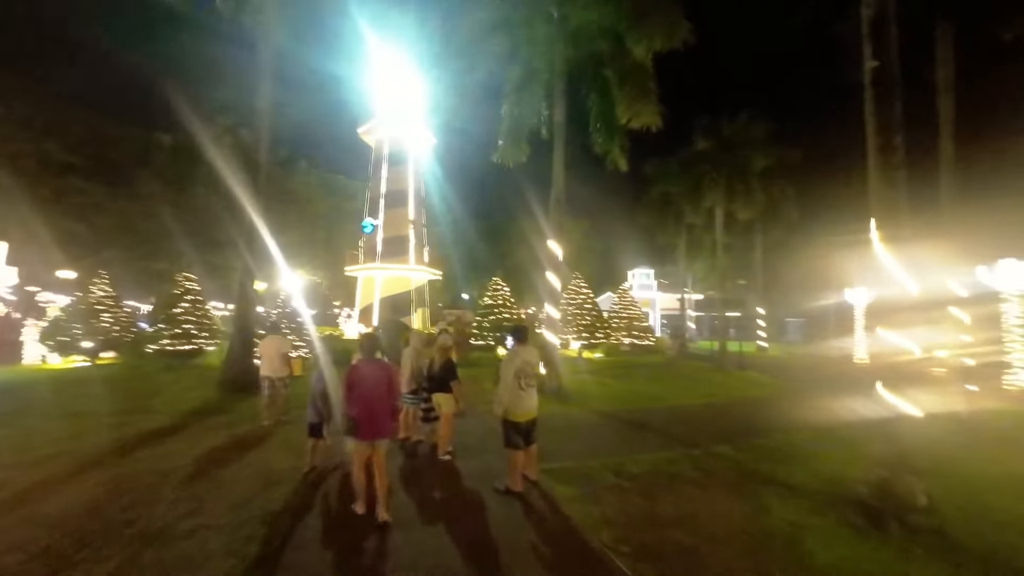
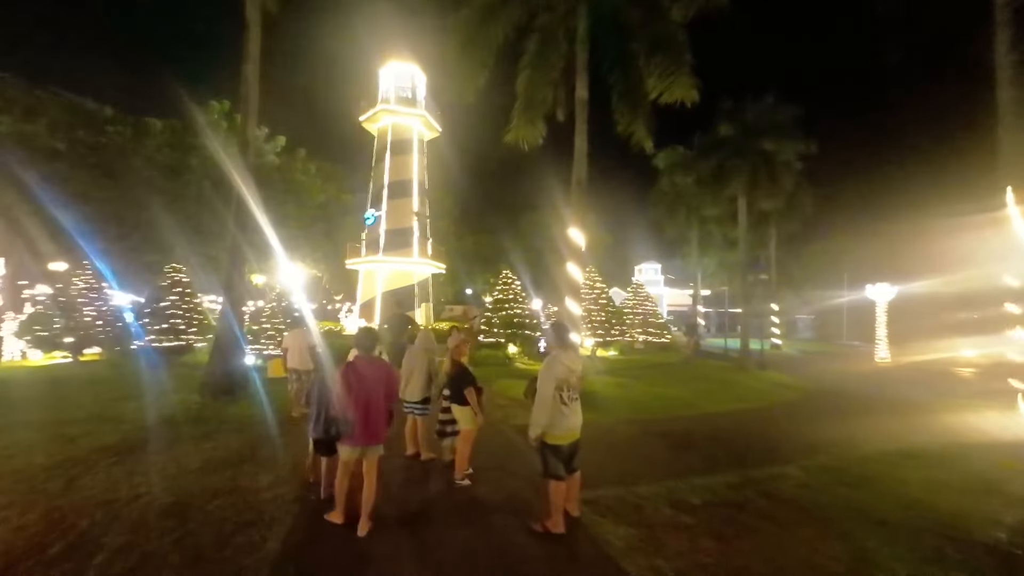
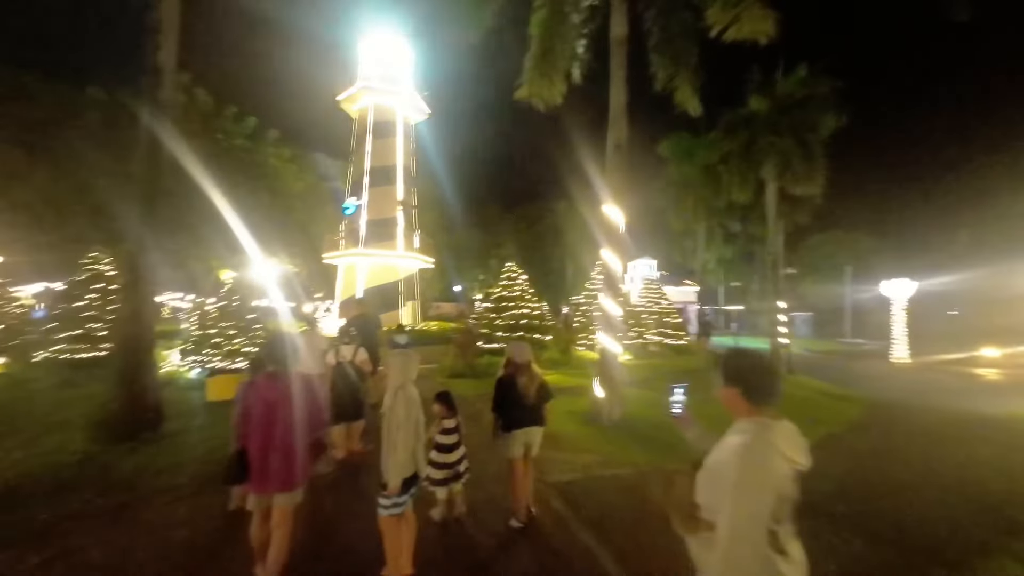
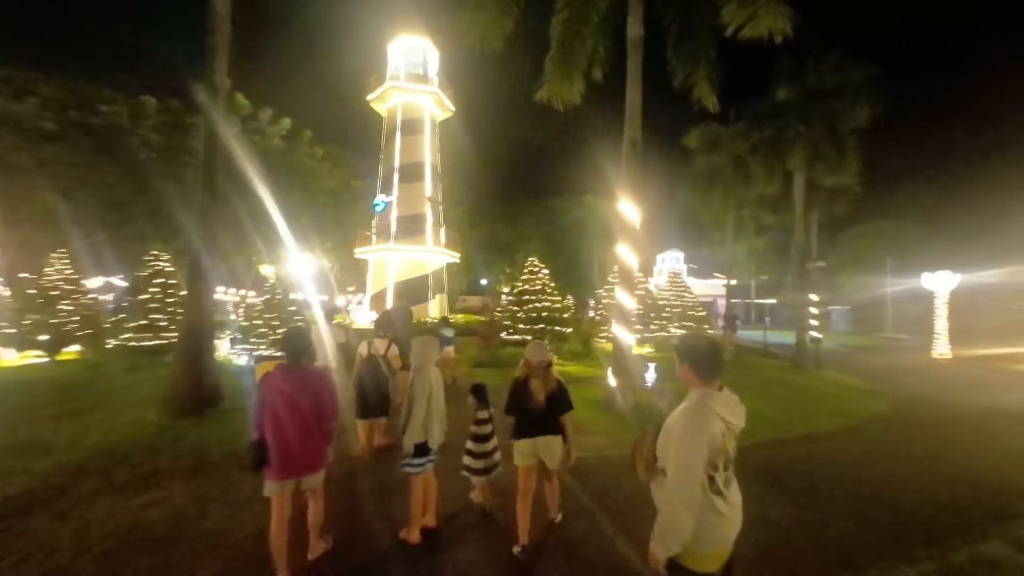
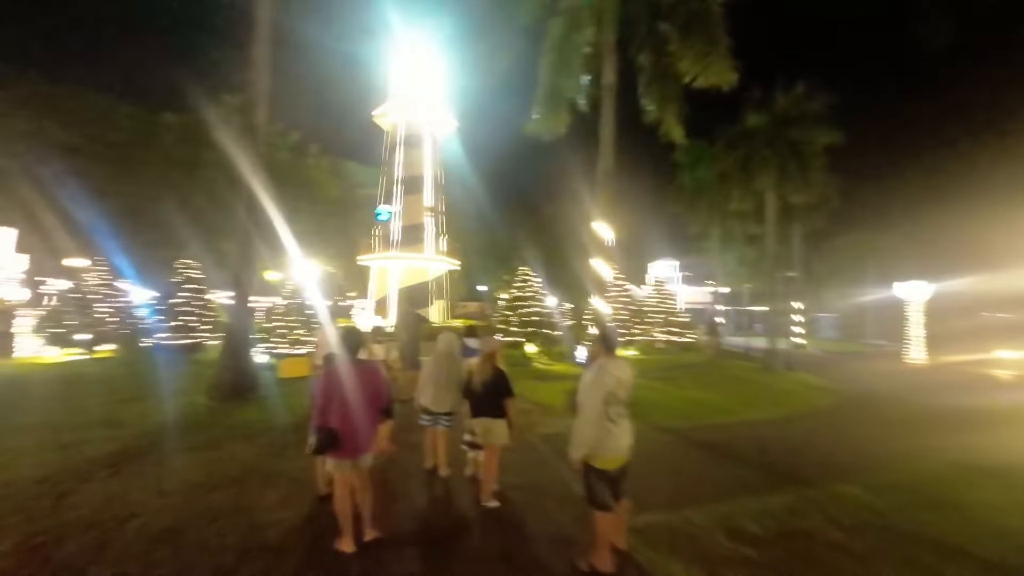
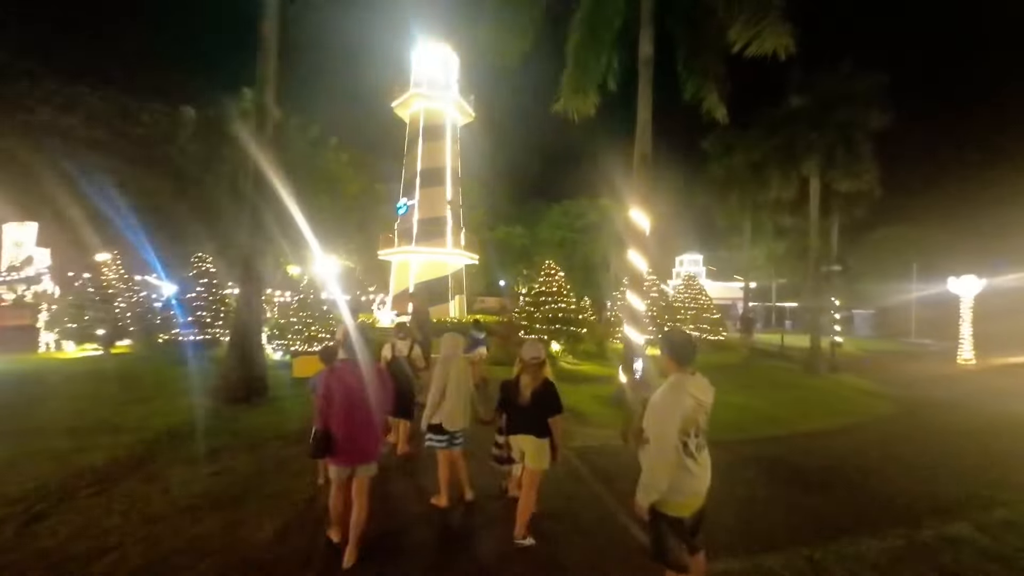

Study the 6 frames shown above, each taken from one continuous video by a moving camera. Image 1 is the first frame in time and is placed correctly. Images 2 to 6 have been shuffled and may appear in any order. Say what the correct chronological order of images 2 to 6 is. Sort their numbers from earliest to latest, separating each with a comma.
2, 5, 6, 4, 3
